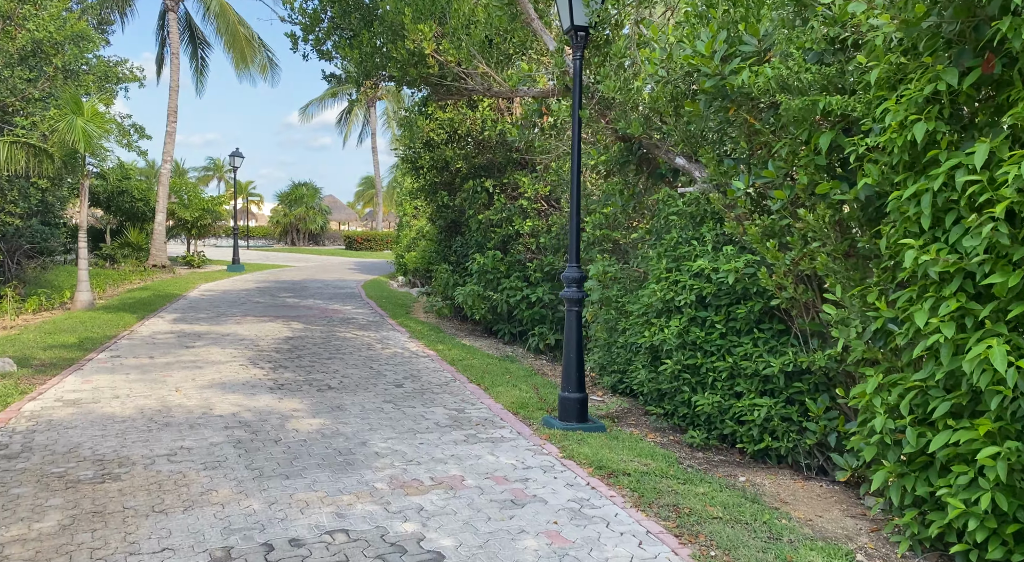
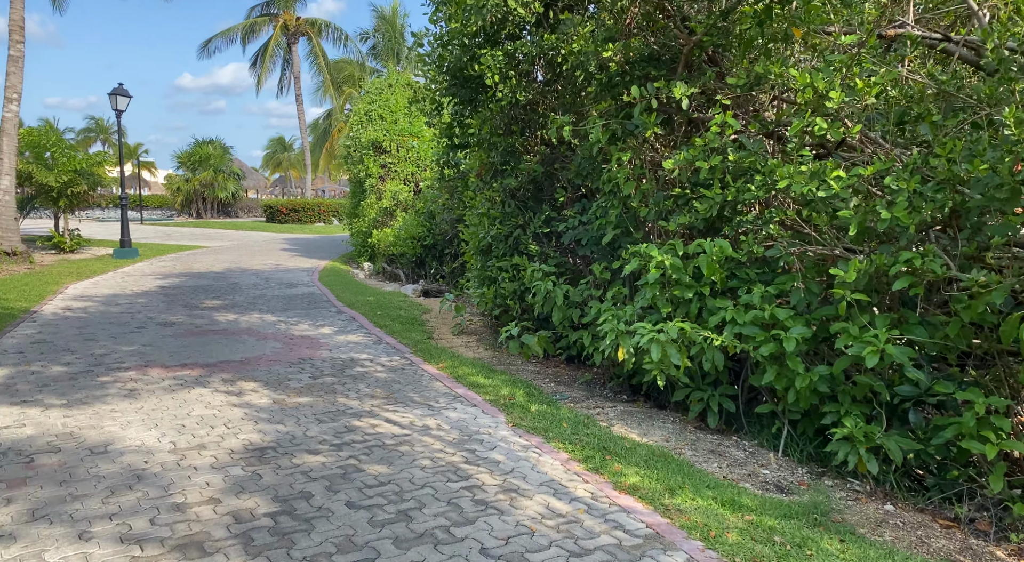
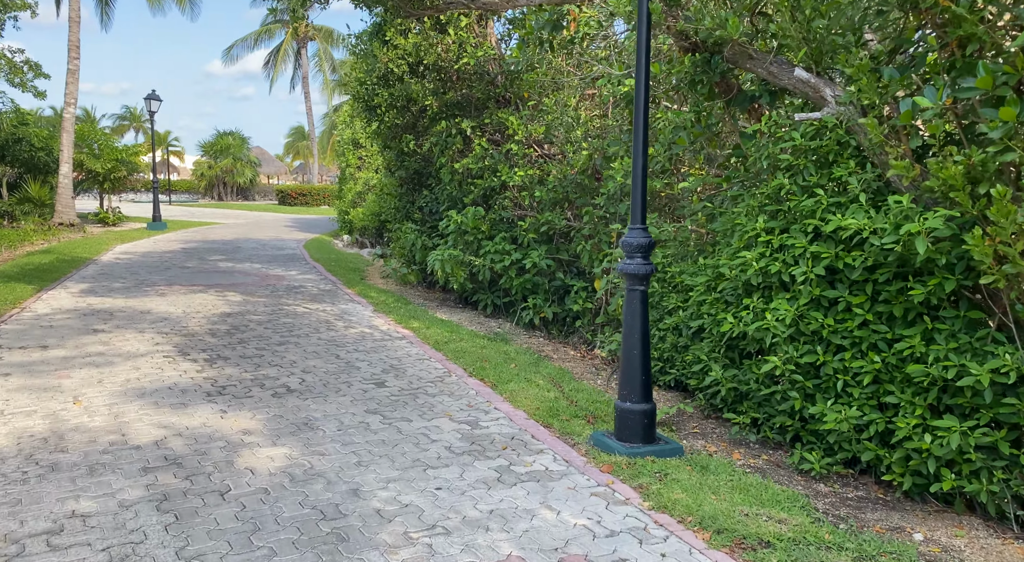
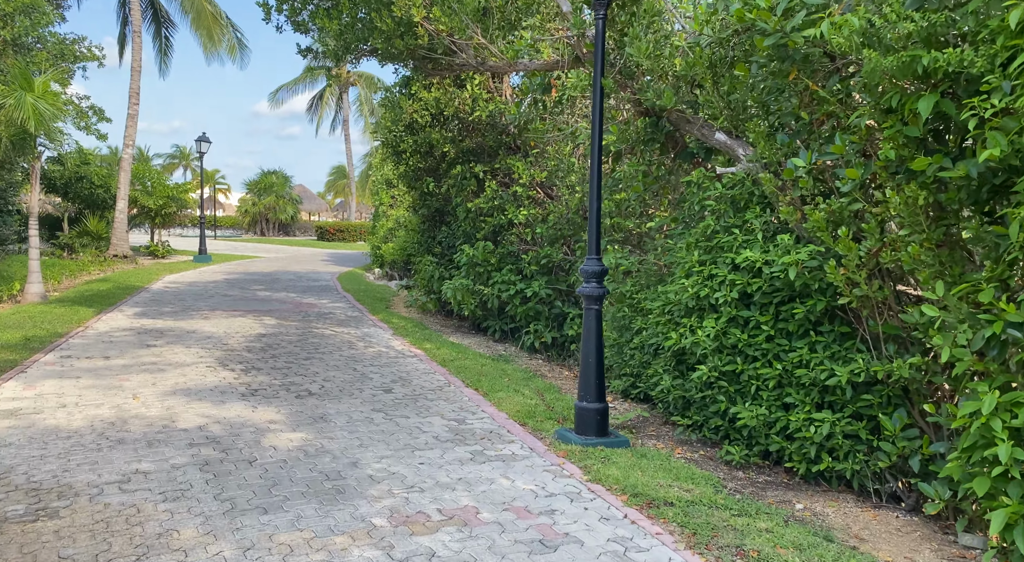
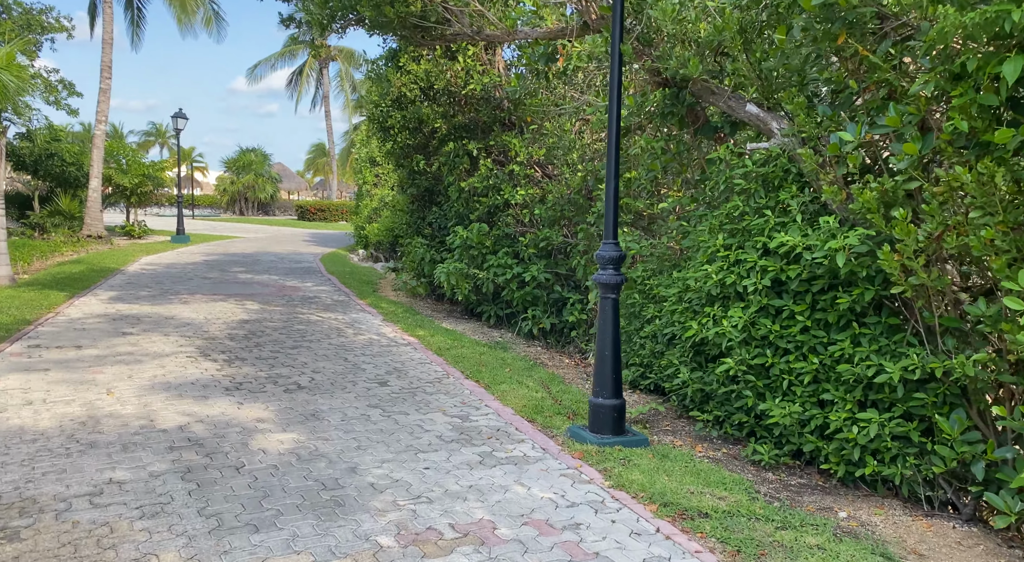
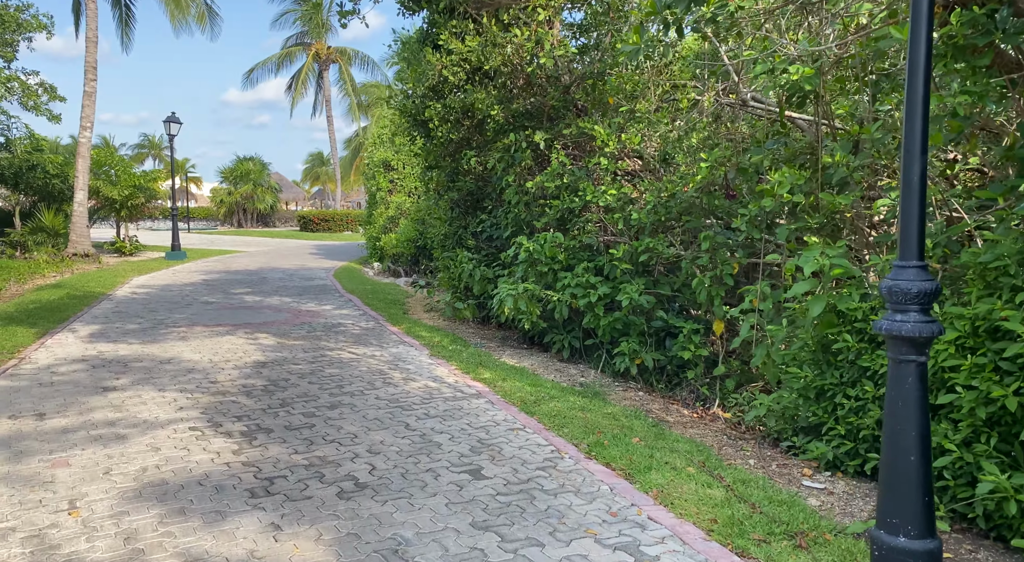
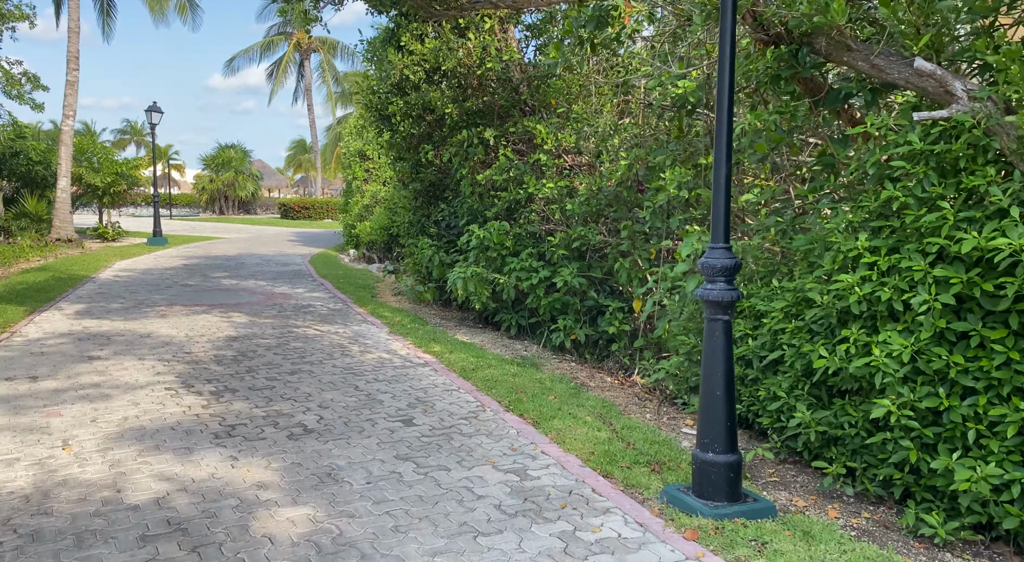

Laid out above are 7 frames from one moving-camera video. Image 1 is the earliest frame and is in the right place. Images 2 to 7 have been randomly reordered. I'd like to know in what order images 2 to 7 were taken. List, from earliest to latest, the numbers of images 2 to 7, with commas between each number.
4, 5, 3, 7, 6, 2
